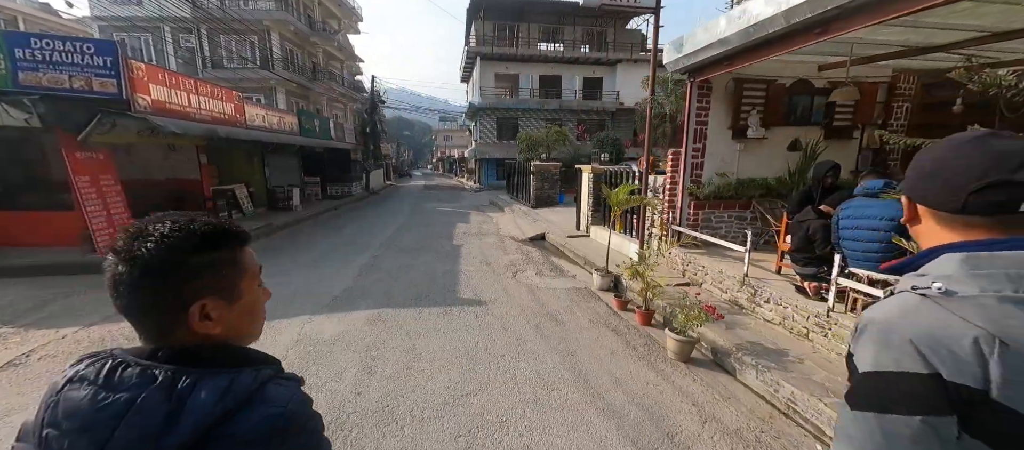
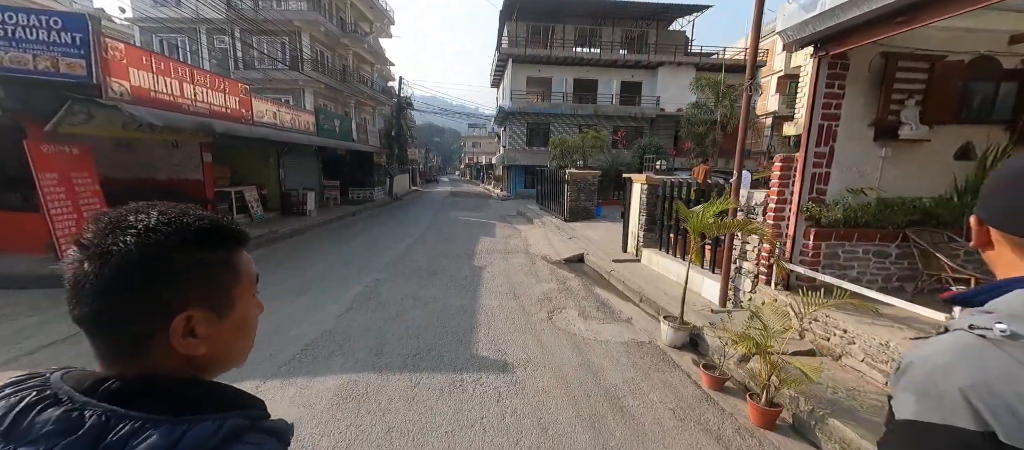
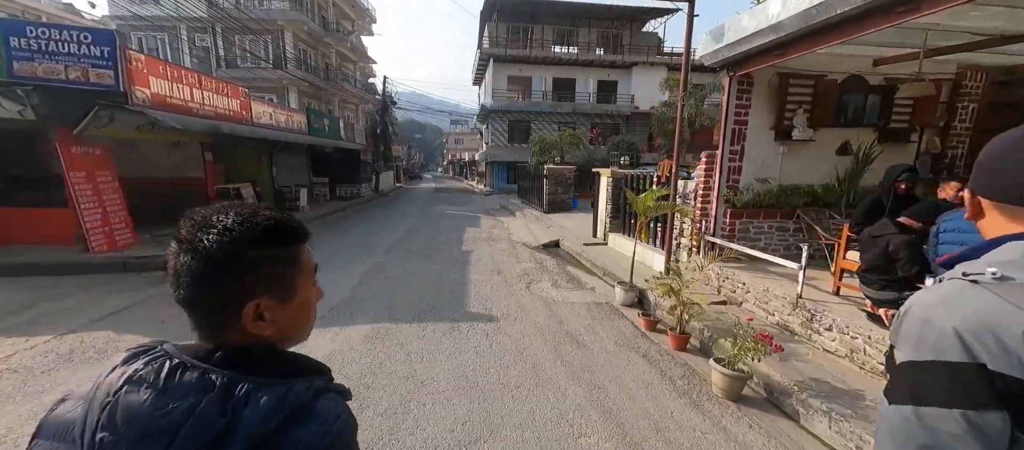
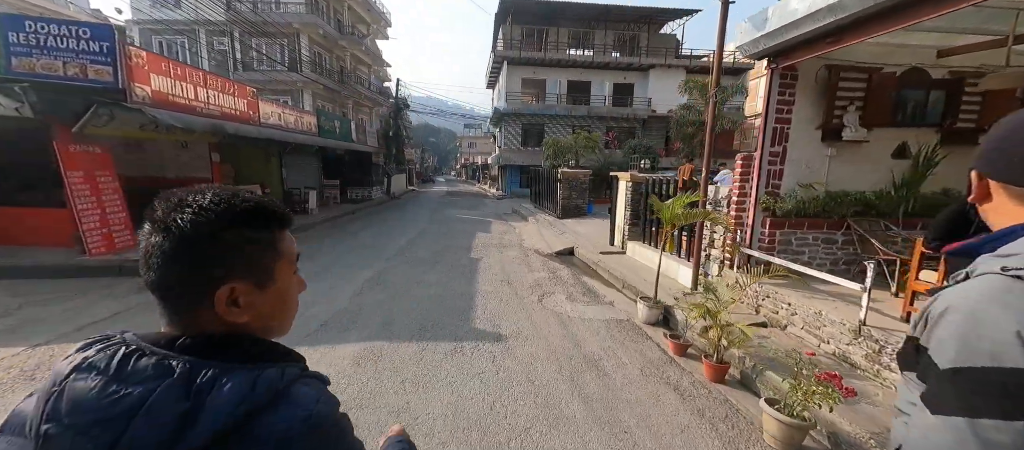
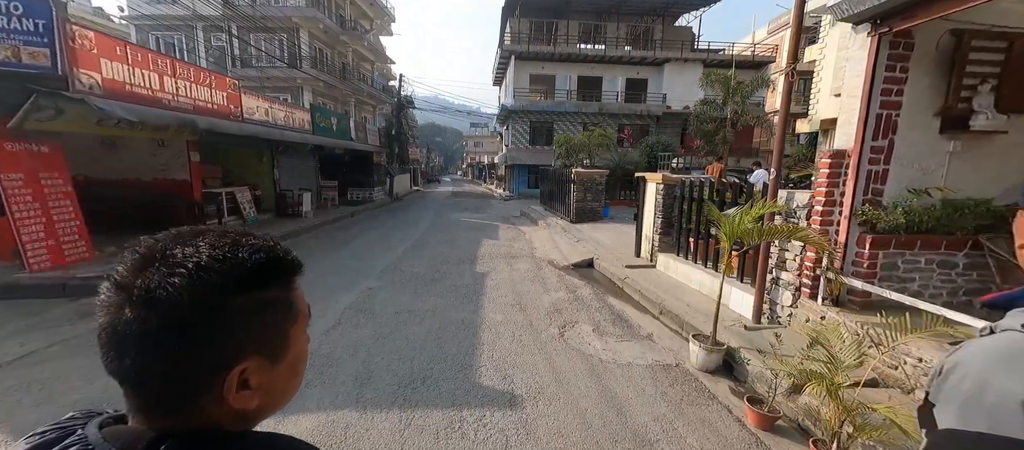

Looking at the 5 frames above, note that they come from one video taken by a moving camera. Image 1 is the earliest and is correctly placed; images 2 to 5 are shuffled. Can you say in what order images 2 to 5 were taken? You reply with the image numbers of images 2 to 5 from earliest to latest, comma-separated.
3, 4, 2, 5
